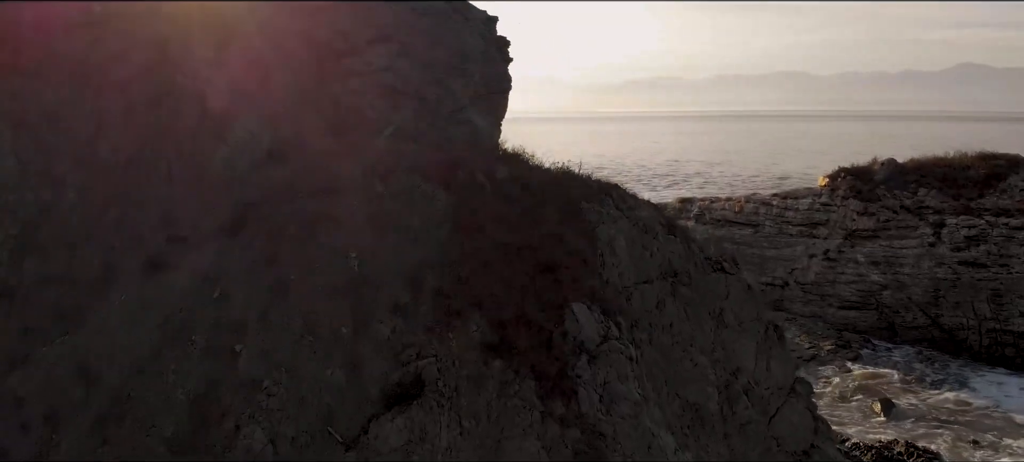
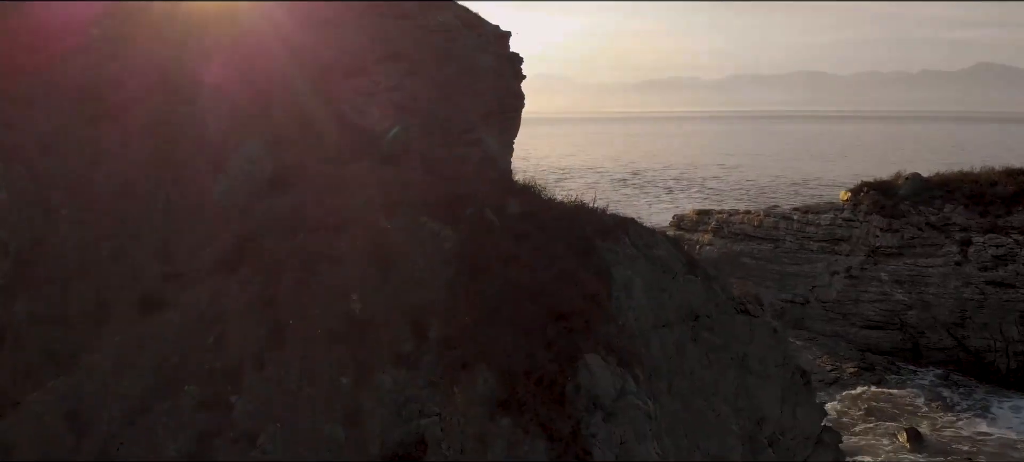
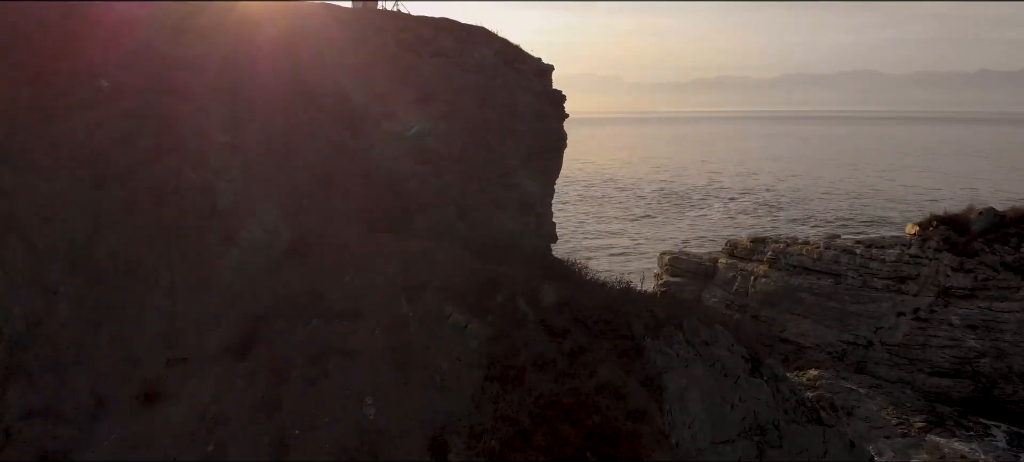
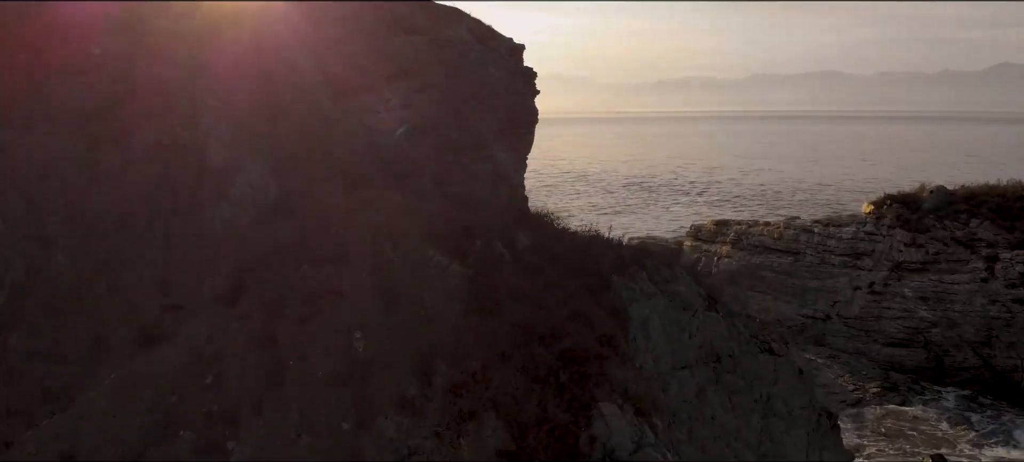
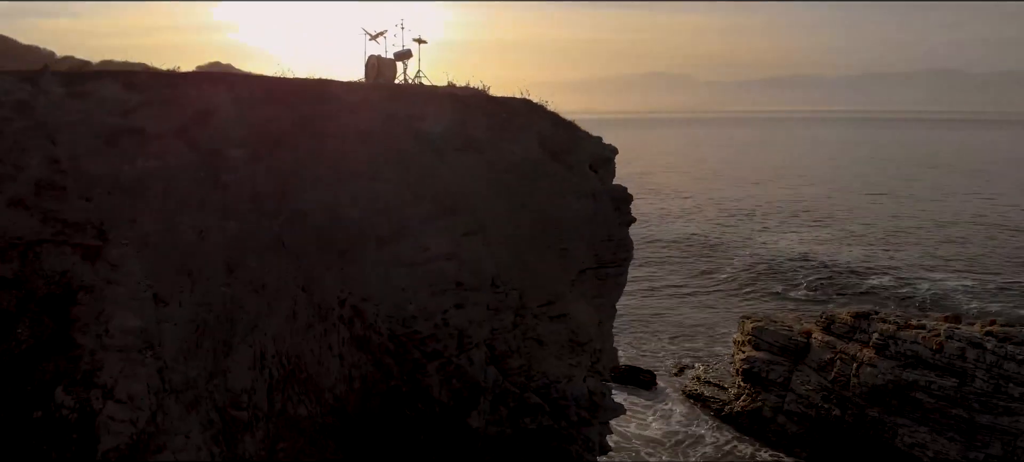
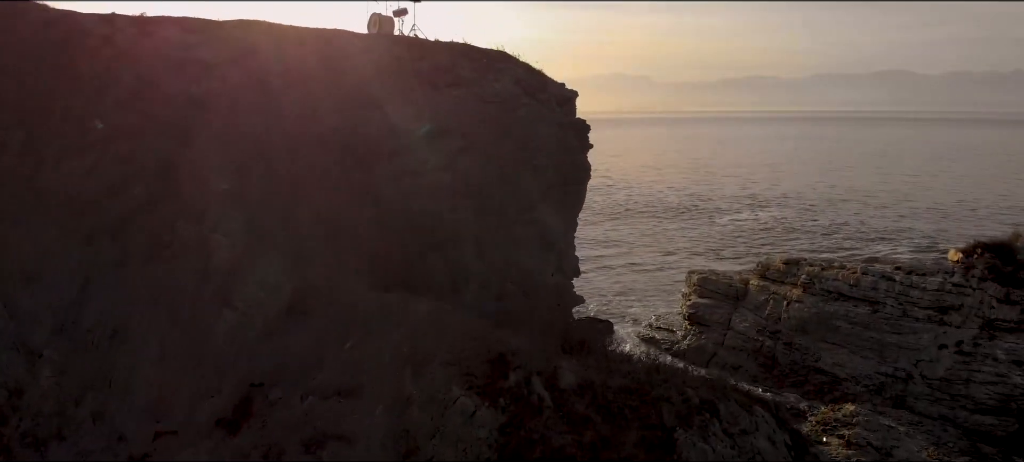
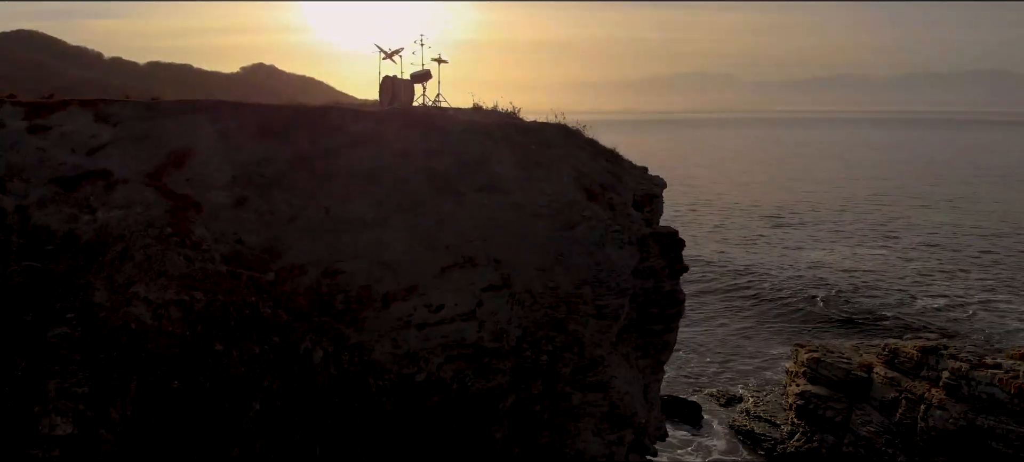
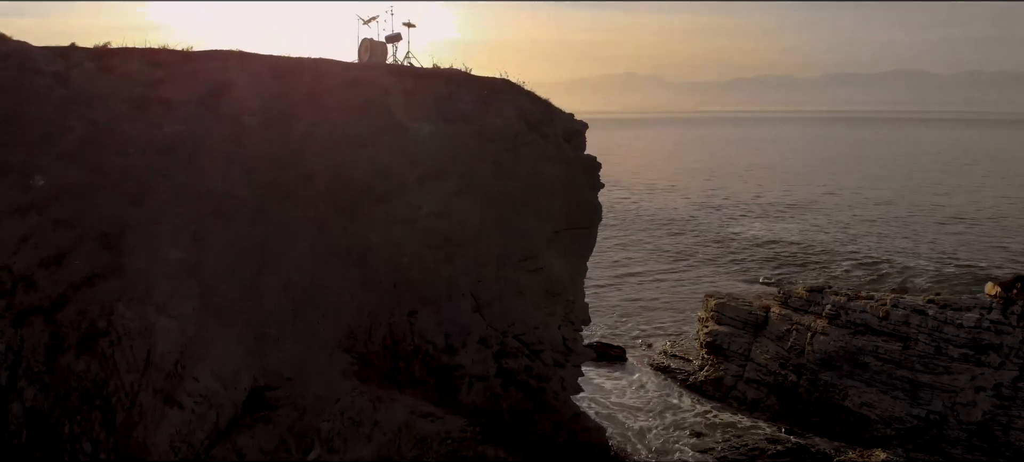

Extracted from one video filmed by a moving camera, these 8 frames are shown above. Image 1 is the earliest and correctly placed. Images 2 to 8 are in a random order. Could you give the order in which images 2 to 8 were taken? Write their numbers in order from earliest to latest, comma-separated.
2, 4, 3, 6, 8, 5, 7
